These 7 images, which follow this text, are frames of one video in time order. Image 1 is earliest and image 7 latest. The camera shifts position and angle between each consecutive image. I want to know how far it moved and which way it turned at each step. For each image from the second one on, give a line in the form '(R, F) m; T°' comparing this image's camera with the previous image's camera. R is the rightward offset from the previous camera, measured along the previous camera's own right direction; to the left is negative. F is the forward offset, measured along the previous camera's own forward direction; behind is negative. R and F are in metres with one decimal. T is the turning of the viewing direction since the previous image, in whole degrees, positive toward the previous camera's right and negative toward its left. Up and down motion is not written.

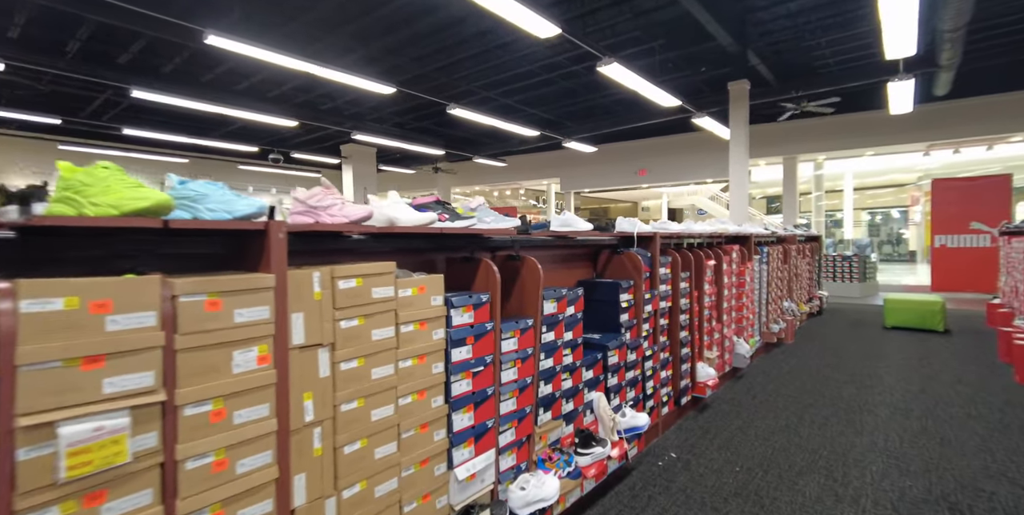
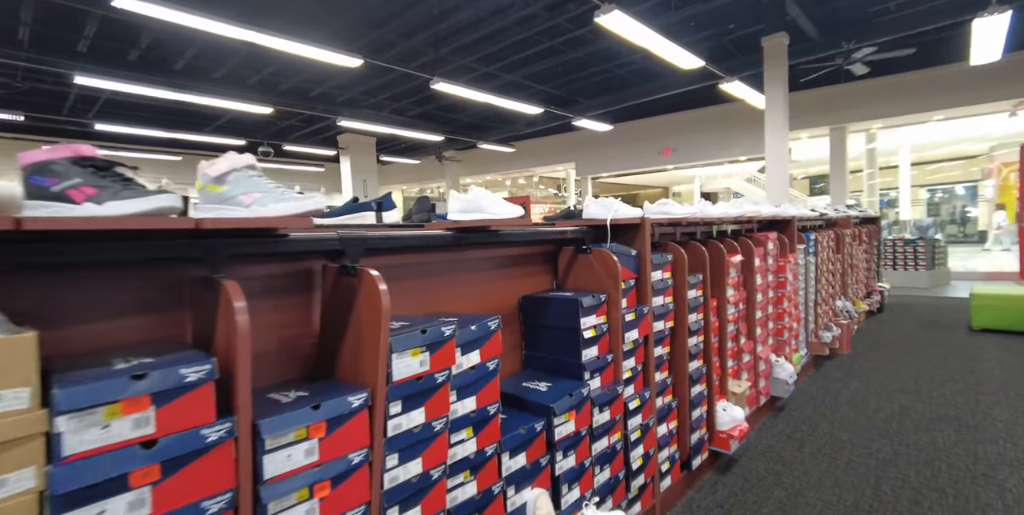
(+0.6, +1.2) m; -4°
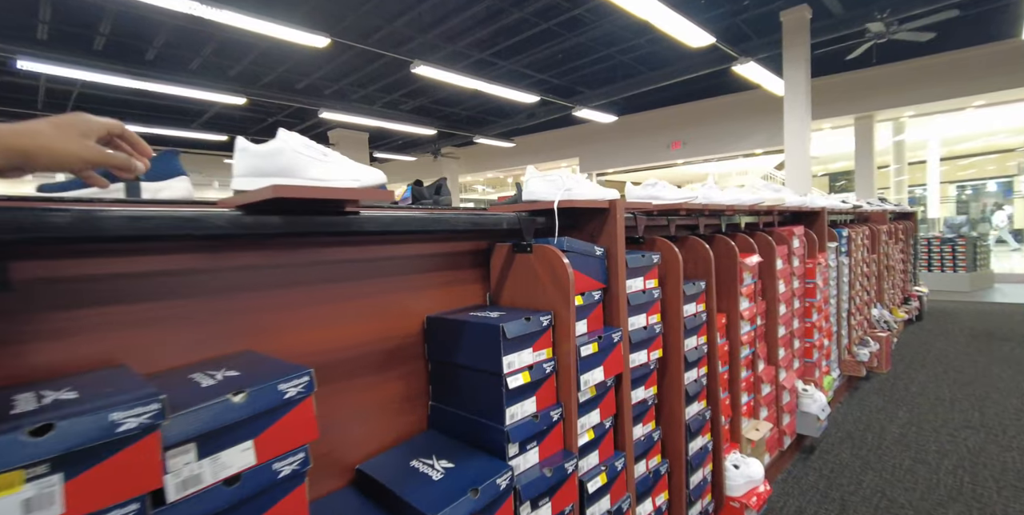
(+0.3, +0.8) m; -1°
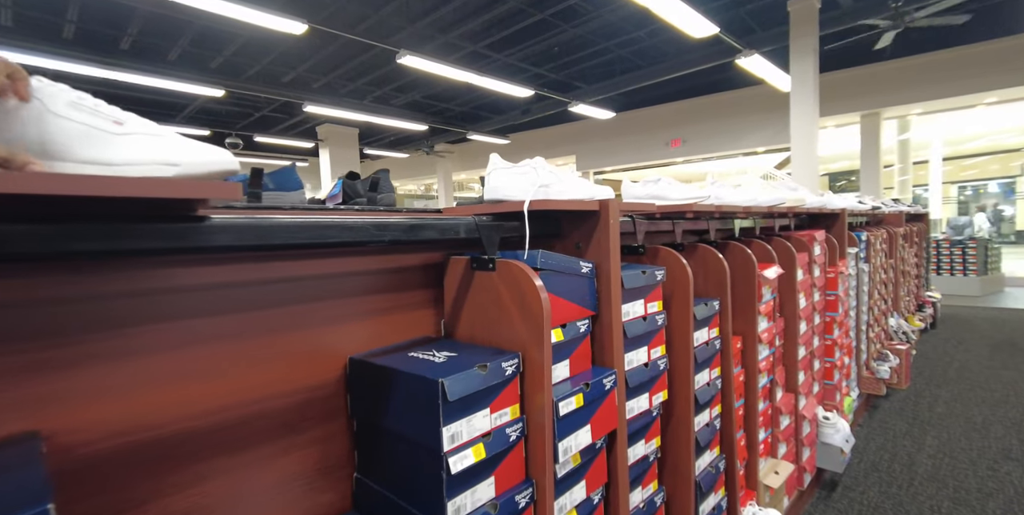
(+0.1, +0.4) m; 0°
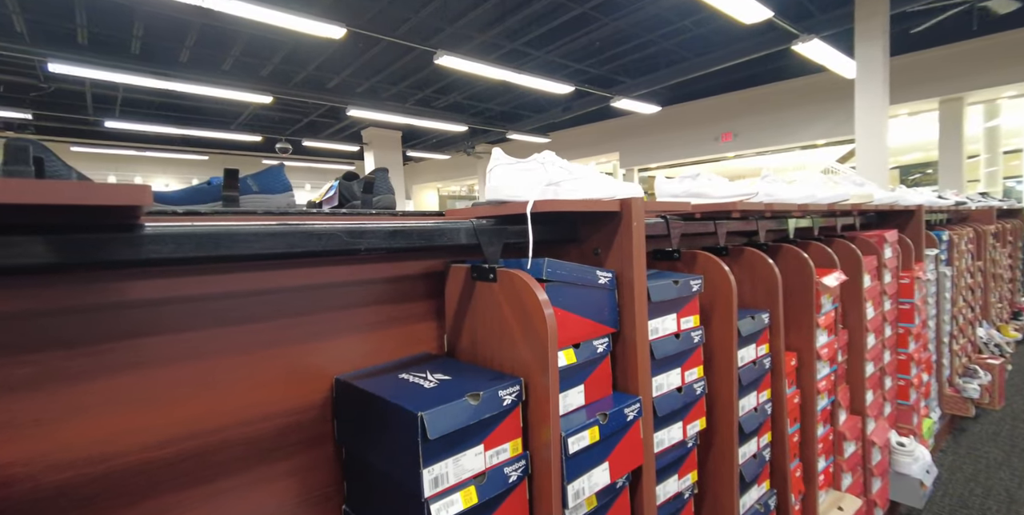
(+0.1, +0.2) m; -5°
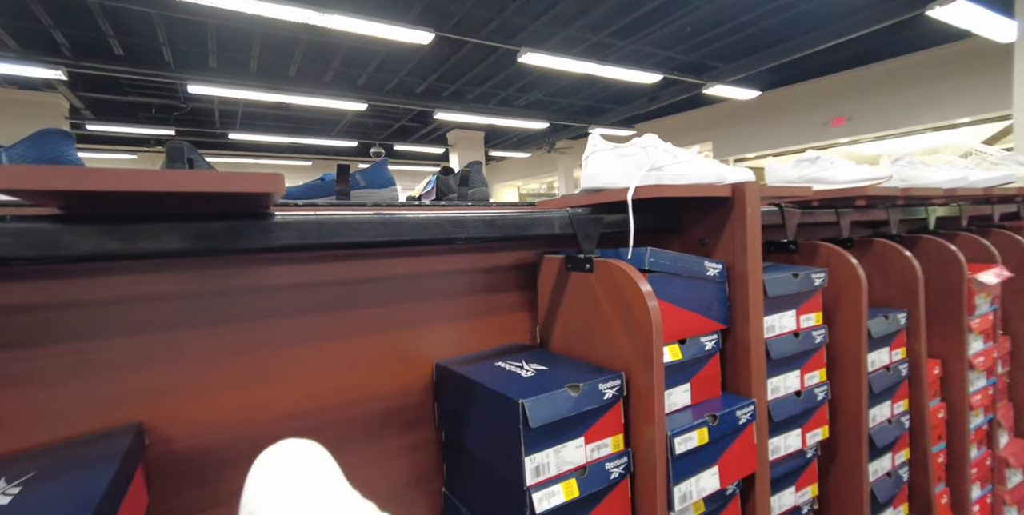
(0.0, 0.0) m; -9°
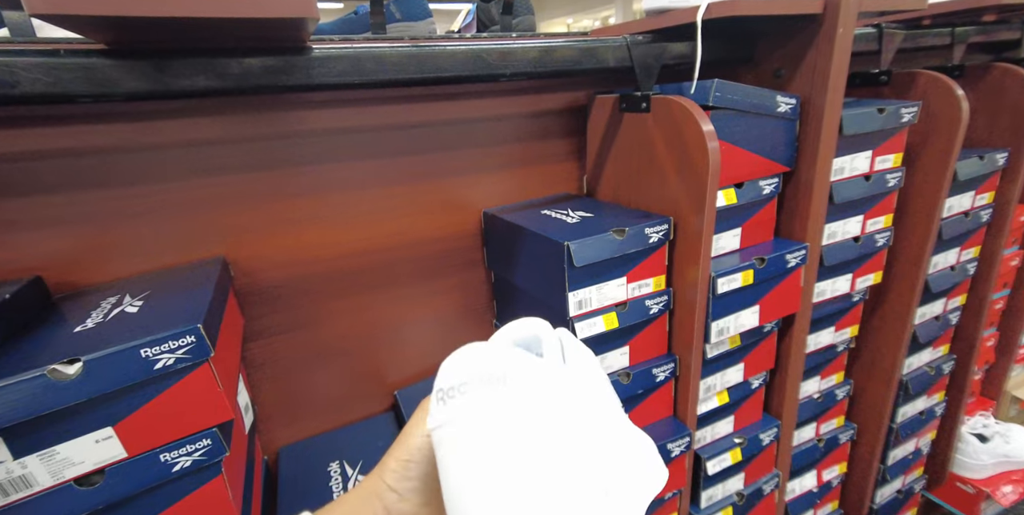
(0.0, 0.0) m; -6°
